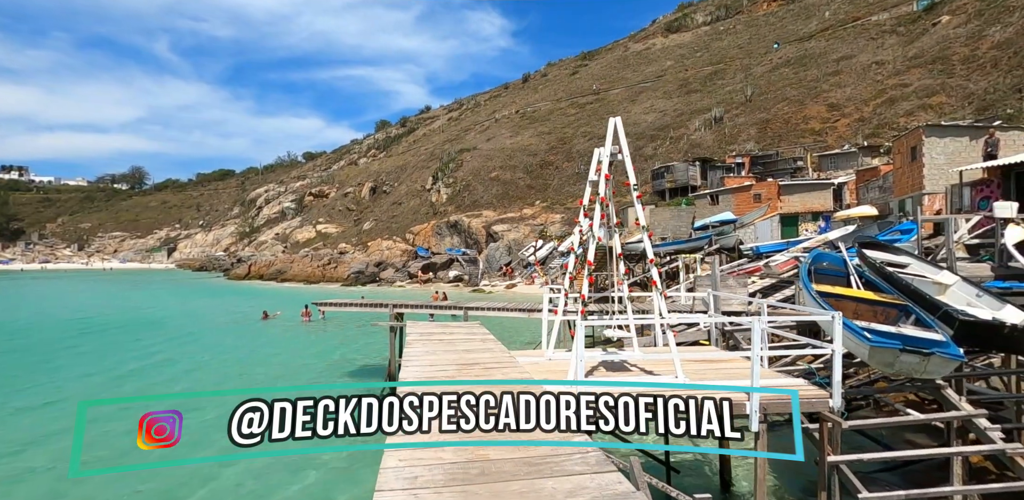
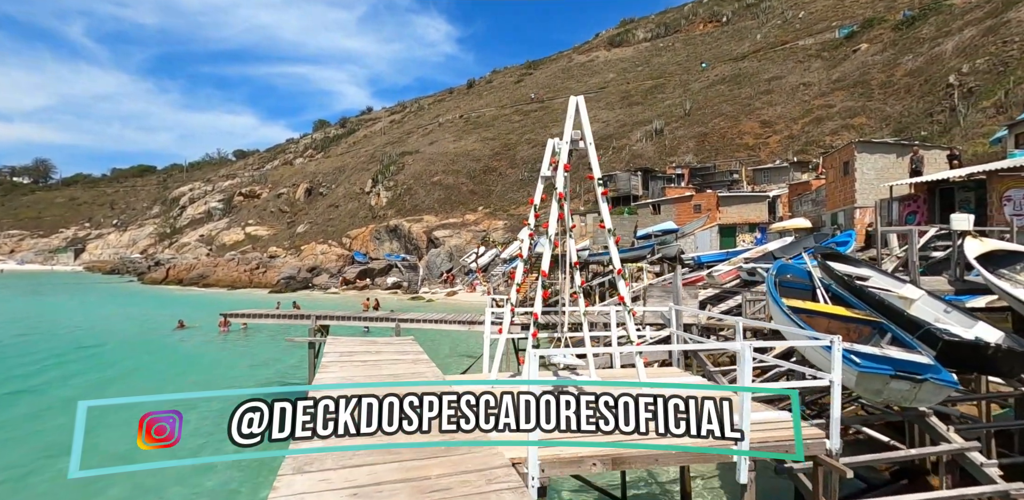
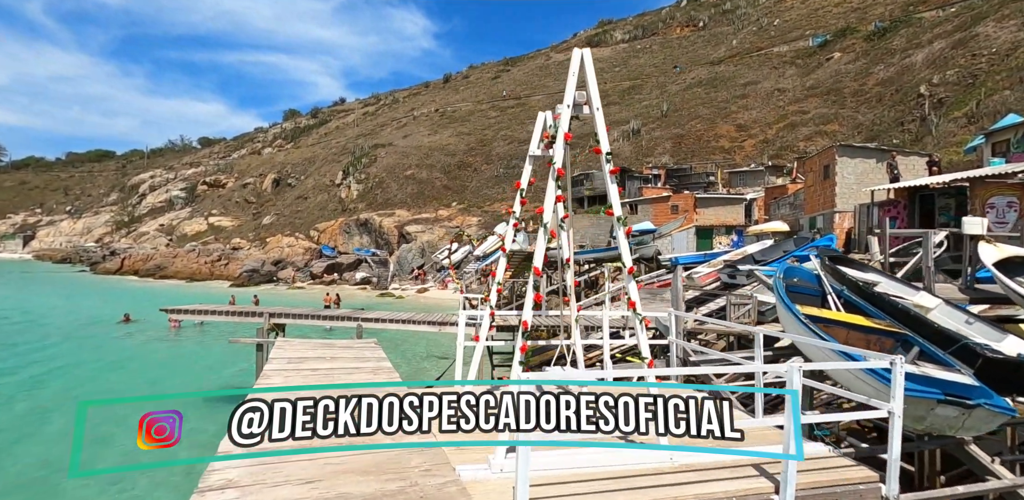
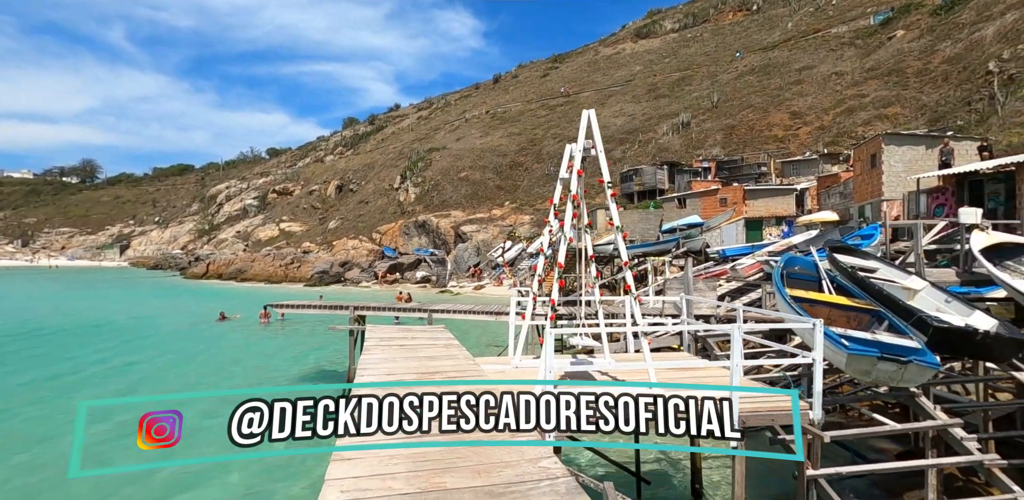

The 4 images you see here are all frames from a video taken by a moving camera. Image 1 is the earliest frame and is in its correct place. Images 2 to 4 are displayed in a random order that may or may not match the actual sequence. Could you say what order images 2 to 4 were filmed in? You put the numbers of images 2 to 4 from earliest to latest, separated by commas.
4, 2, 3
